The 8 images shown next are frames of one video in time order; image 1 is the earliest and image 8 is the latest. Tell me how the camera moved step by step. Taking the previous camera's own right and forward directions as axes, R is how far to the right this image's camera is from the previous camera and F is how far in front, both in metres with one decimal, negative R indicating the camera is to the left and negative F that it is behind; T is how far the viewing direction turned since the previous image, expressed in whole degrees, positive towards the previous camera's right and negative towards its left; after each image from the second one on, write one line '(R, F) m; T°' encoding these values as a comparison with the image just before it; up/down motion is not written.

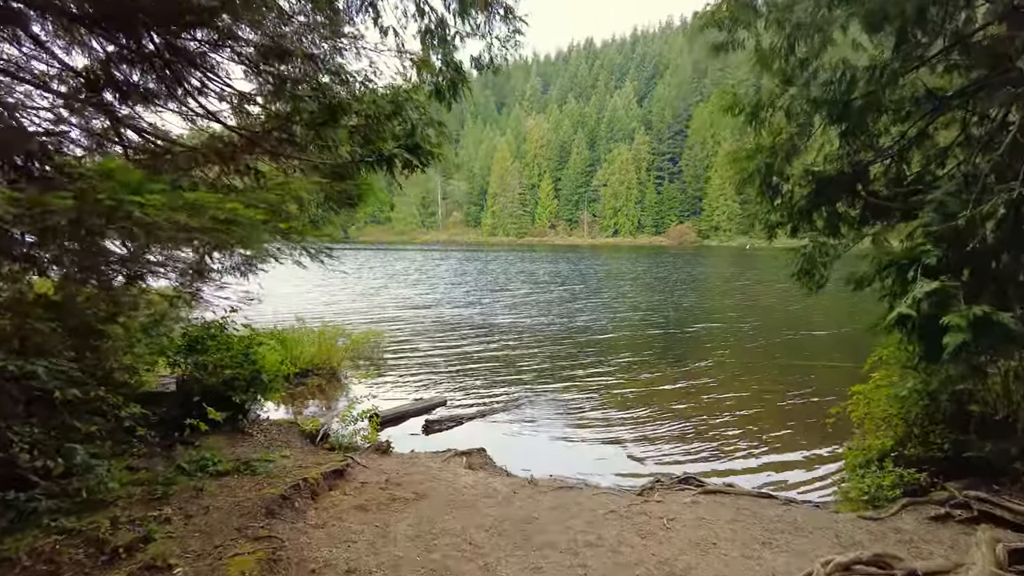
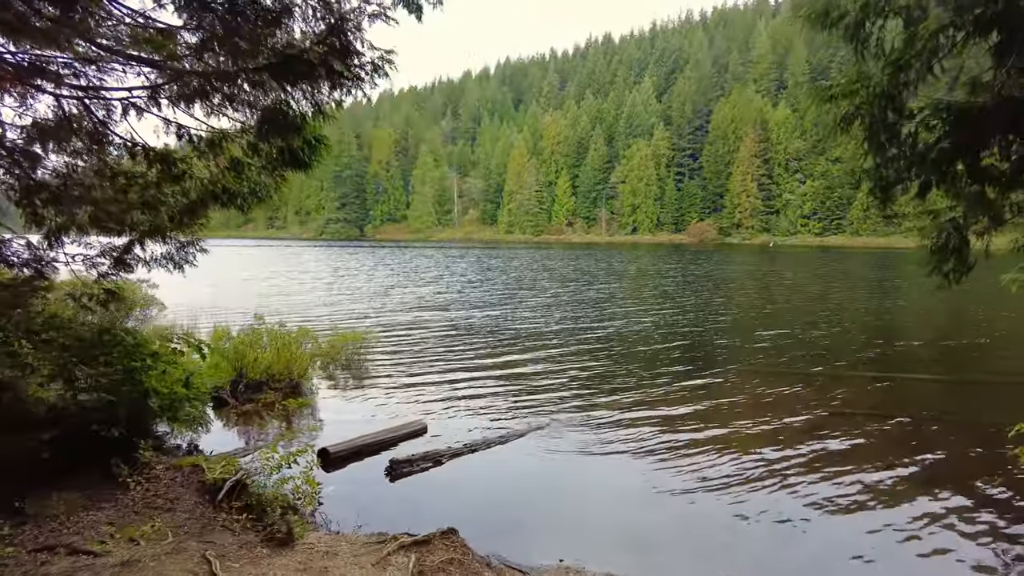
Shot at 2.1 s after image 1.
(+0.2, +2.4) m; -1°
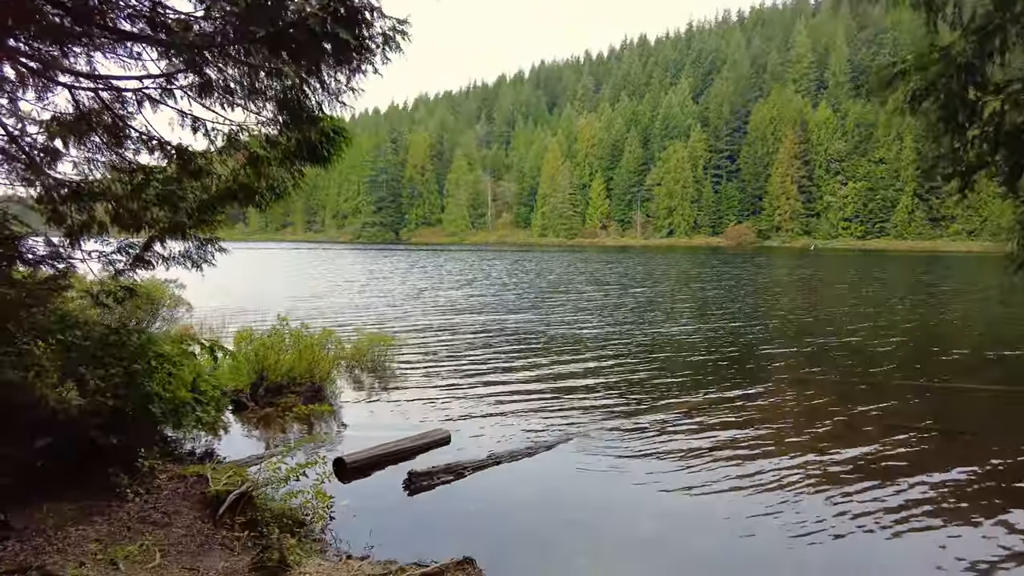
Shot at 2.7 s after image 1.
(0.0, +0.5) m; -3°
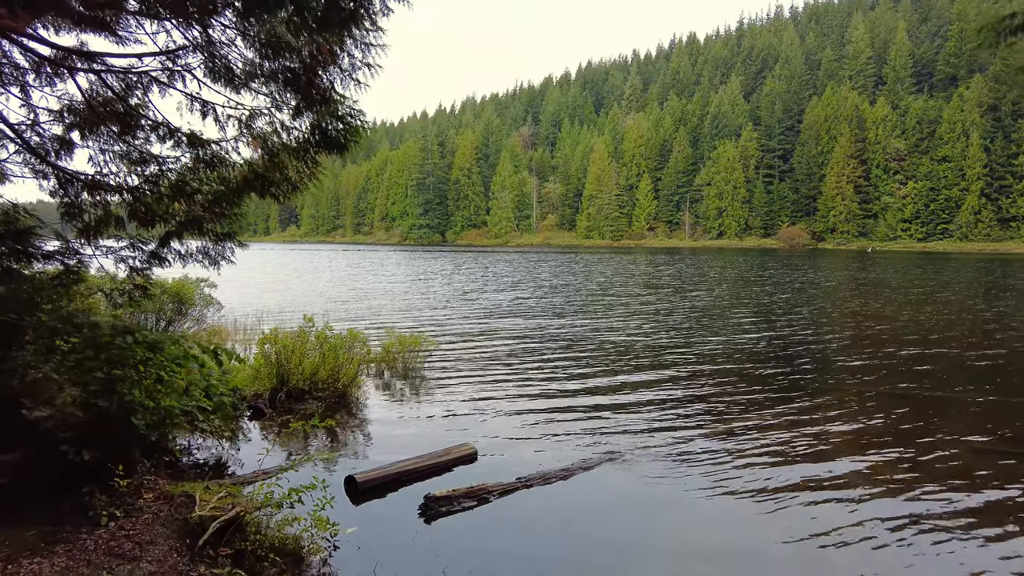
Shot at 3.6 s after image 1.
(+0.1, +0.8) m; -4°
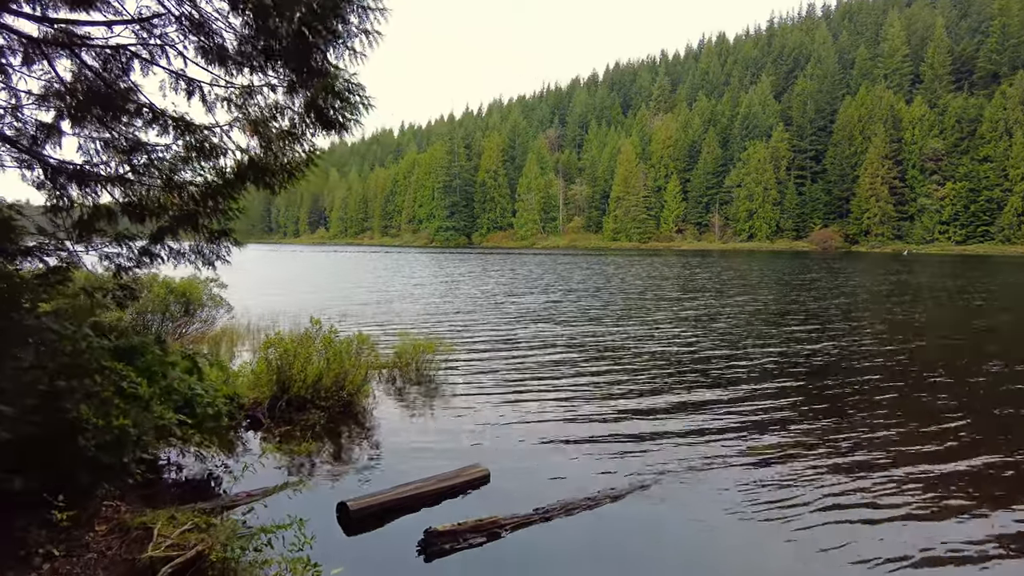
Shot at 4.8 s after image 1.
(+0.1, +0.8) m; -2°
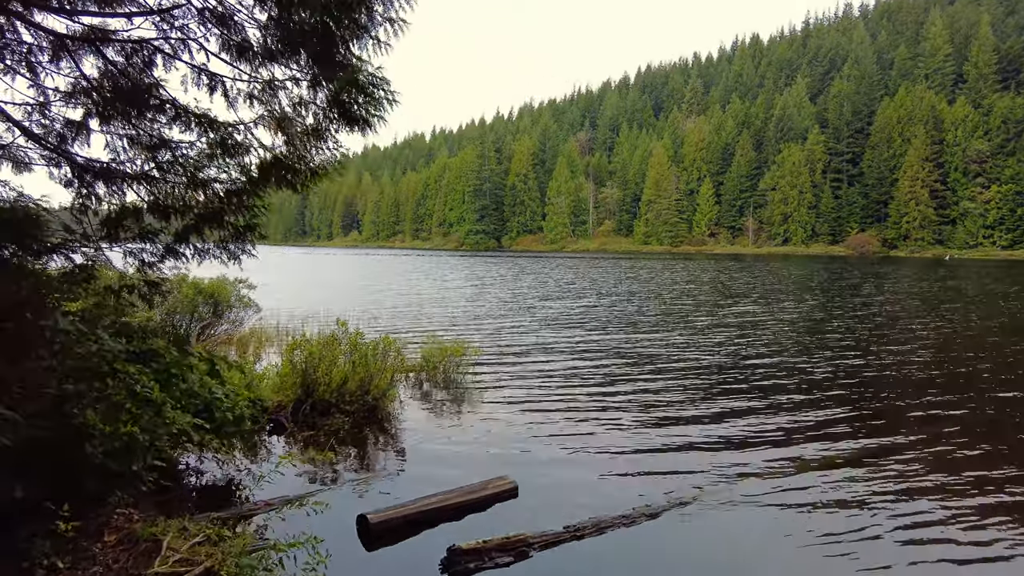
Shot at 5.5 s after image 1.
(0.0, +0.3) m; -3°
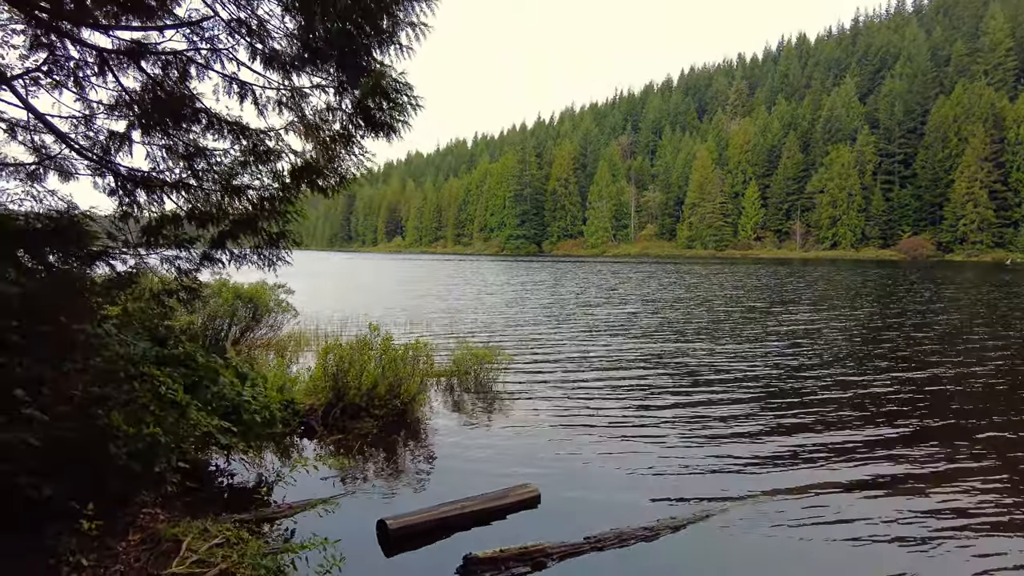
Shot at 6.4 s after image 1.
(+0.2, +0.1) m; -4°
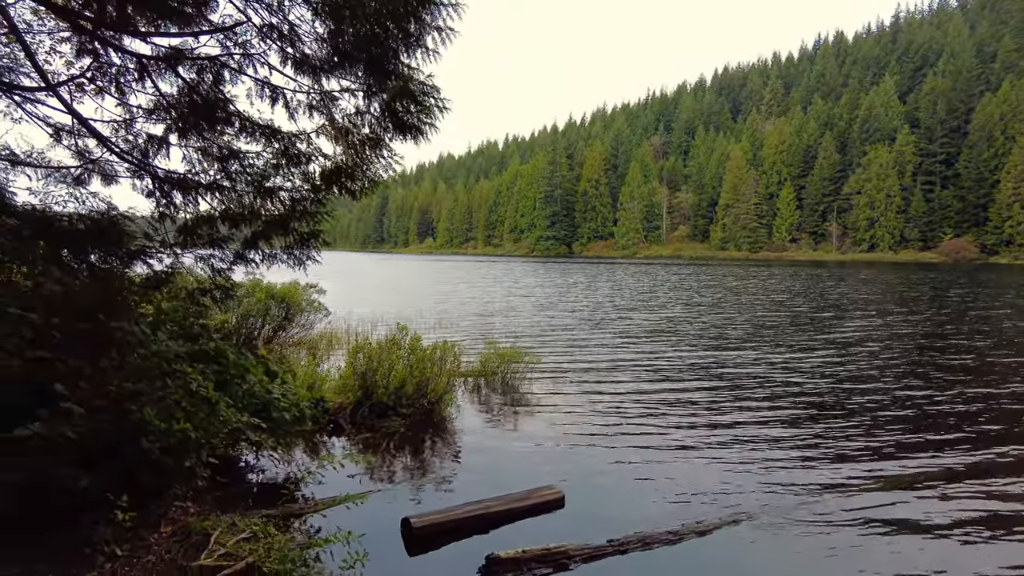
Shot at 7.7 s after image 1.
(0.0, 0.0) m; -3°
